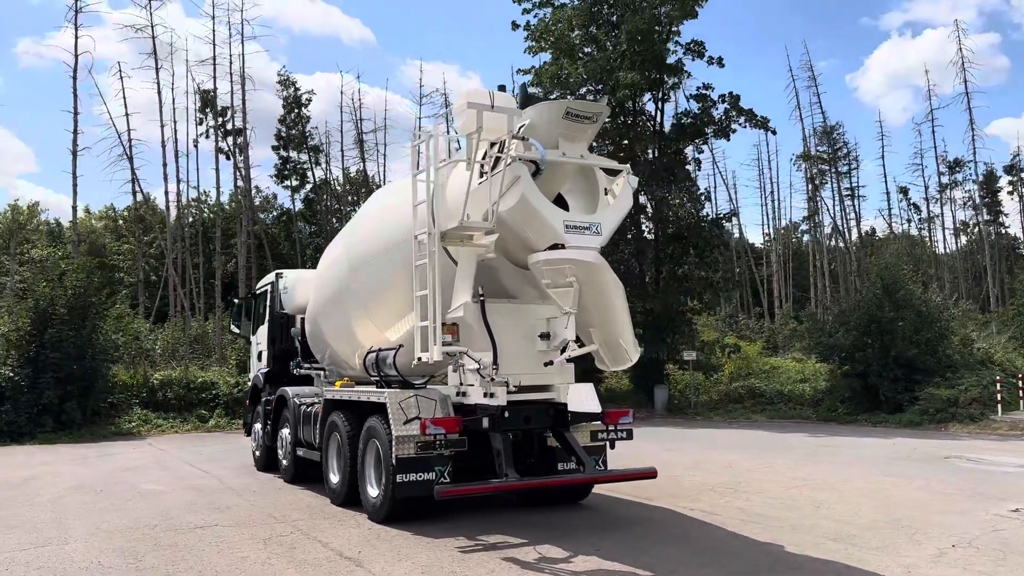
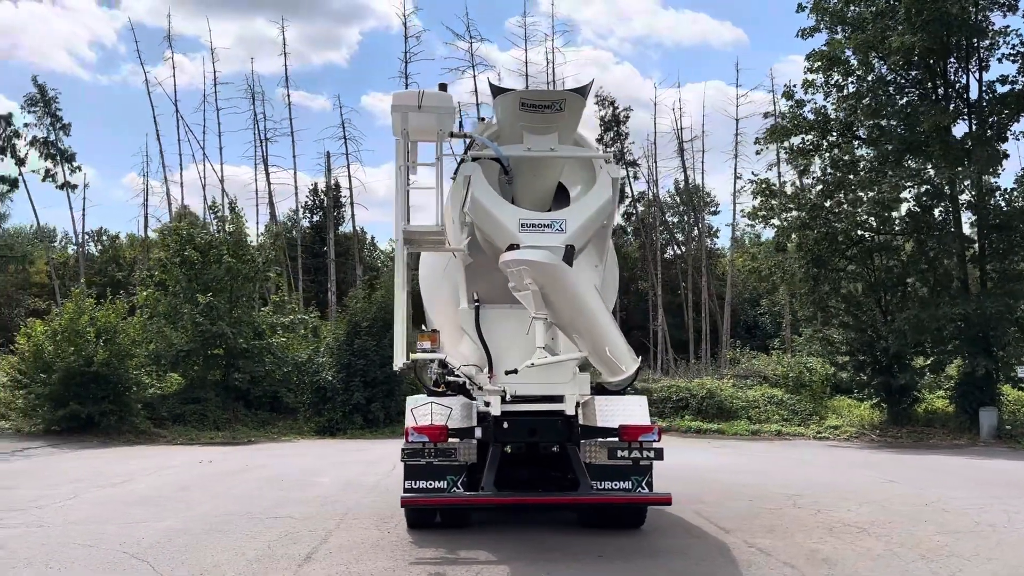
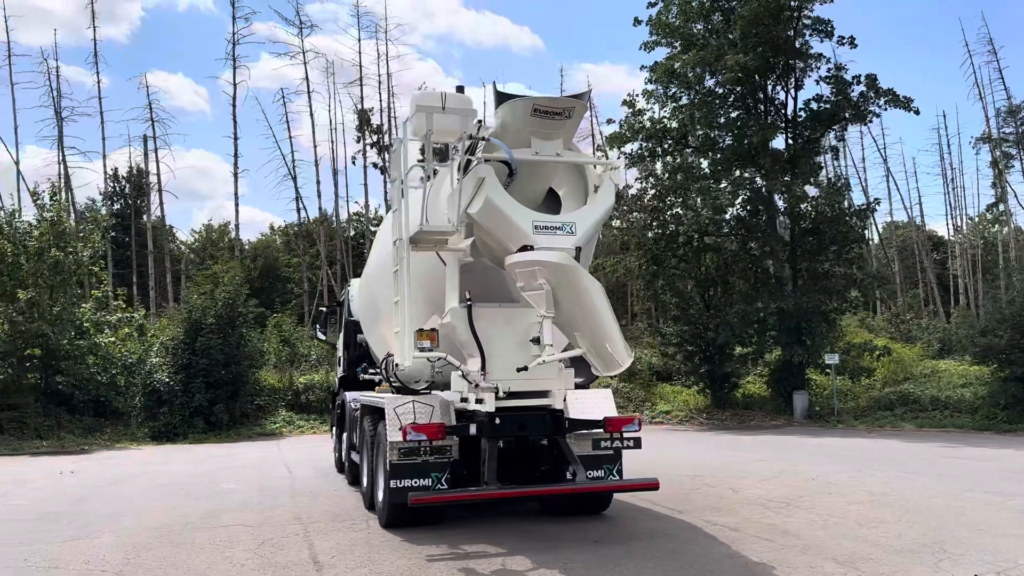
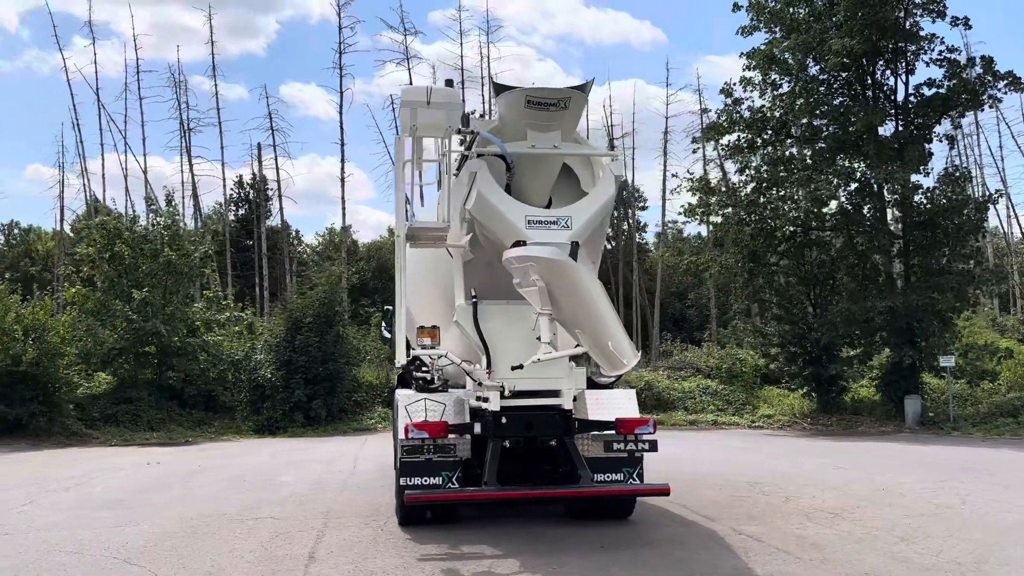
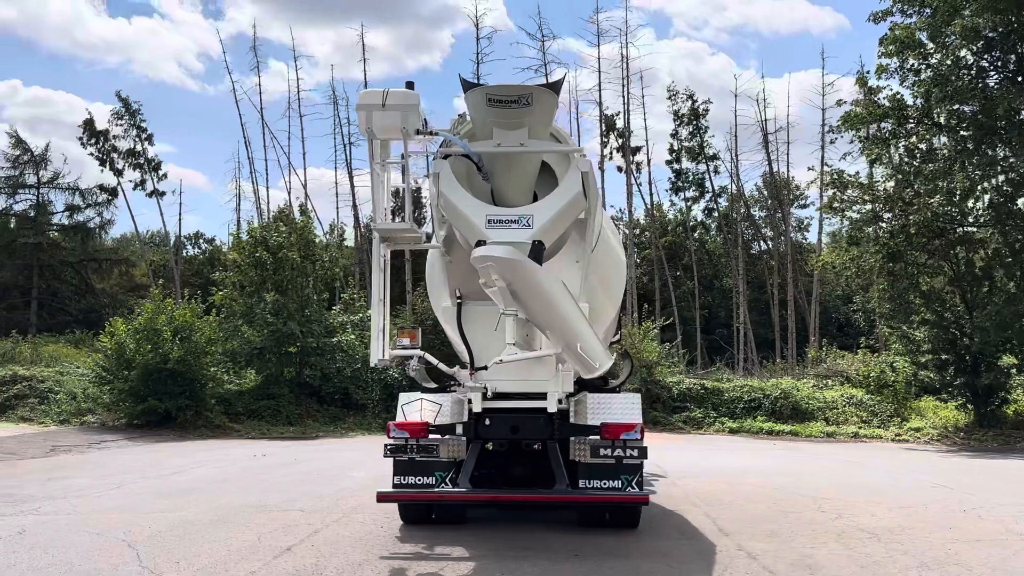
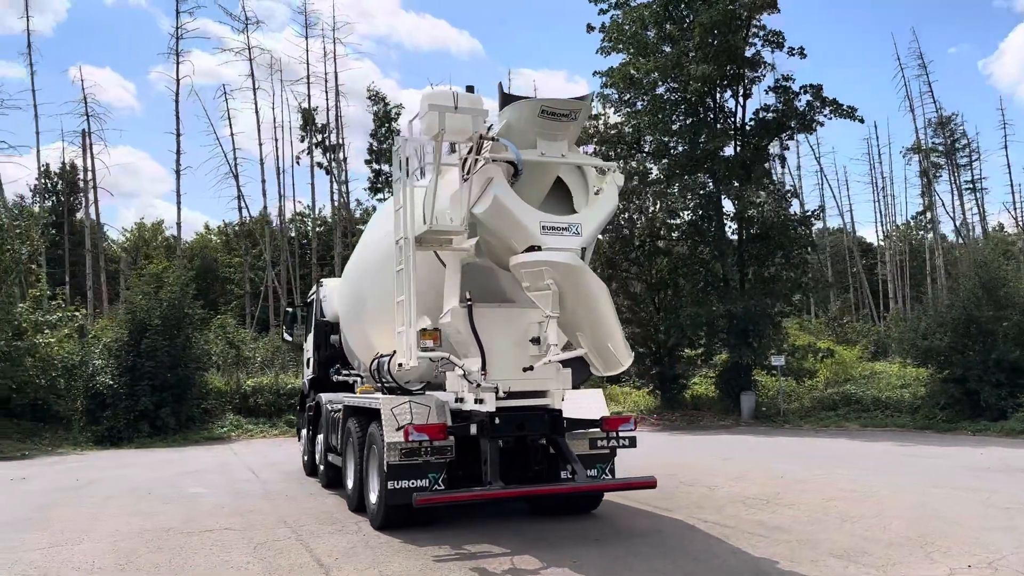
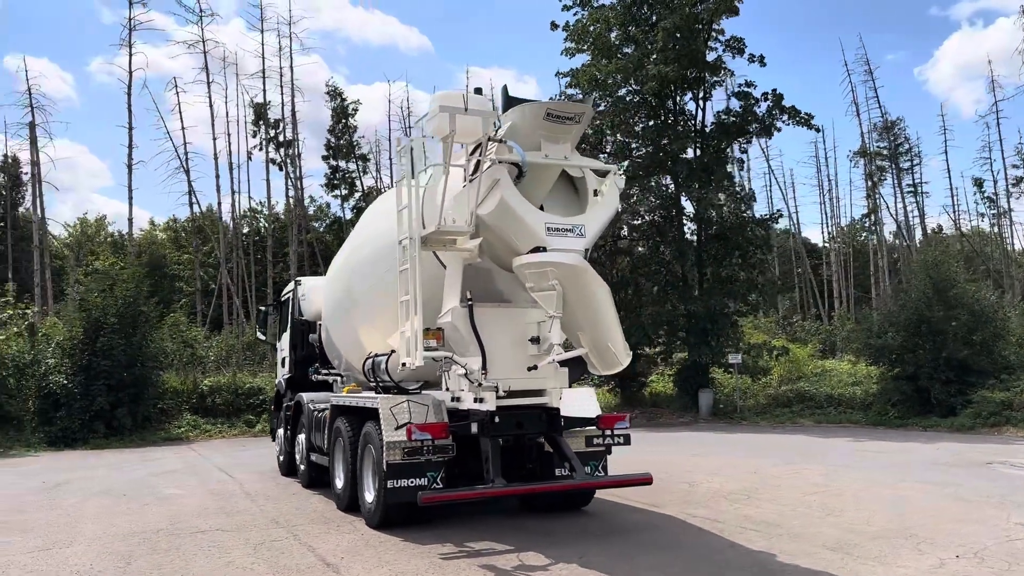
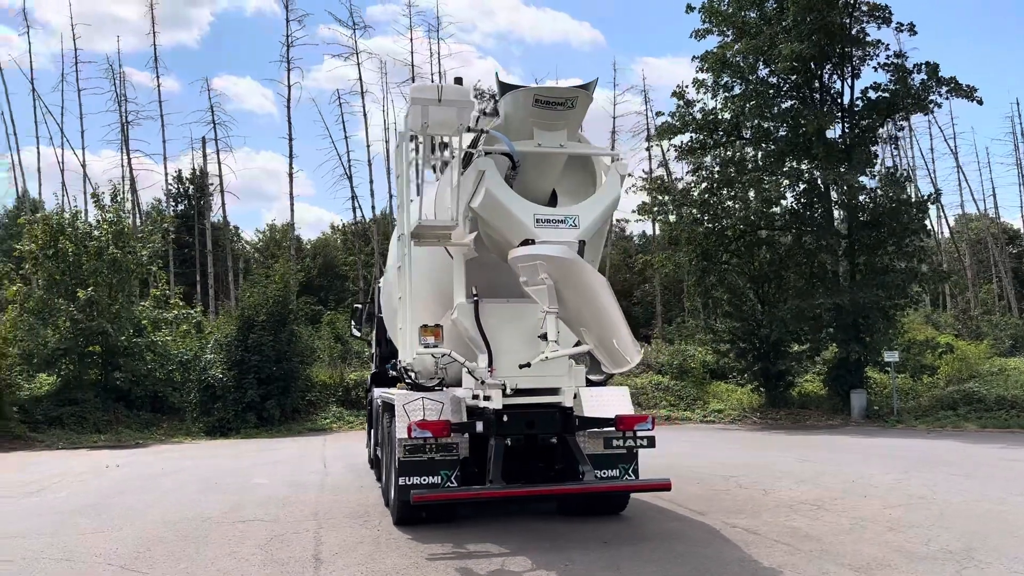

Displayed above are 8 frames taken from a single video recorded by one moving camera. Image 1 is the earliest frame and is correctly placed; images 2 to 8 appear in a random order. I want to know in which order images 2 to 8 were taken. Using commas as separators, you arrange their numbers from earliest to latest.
7, 6, 3, 8, 4, 2, 5
